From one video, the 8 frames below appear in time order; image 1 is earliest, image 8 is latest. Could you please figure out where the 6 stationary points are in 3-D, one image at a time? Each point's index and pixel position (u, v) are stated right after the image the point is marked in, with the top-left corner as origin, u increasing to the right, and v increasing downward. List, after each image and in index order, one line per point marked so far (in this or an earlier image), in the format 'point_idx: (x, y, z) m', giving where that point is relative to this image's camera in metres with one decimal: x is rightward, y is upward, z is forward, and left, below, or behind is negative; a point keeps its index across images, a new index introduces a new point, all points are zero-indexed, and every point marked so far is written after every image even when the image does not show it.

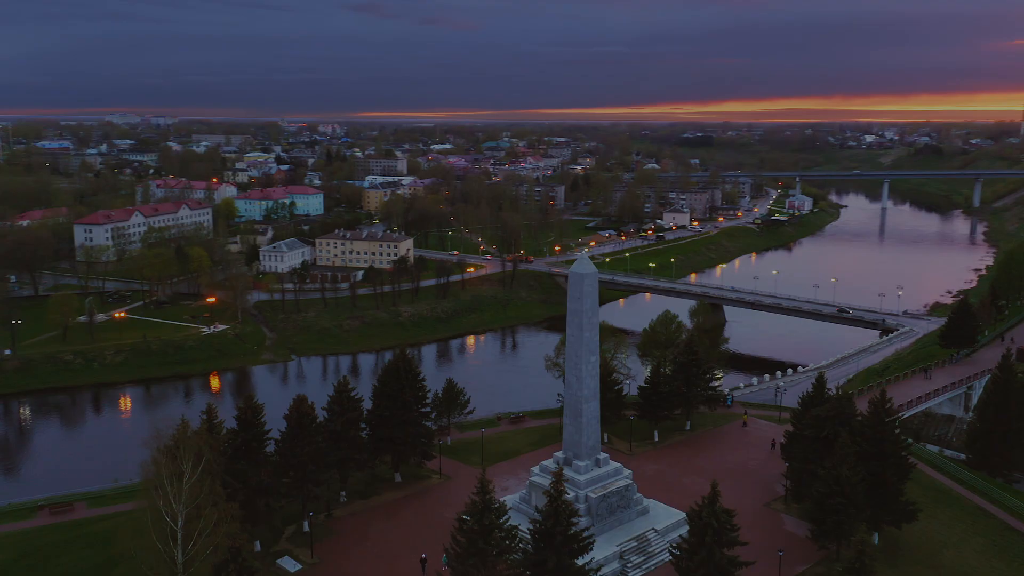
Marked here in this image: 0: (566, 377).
0: (+1.0, -1.7, +16.1) m
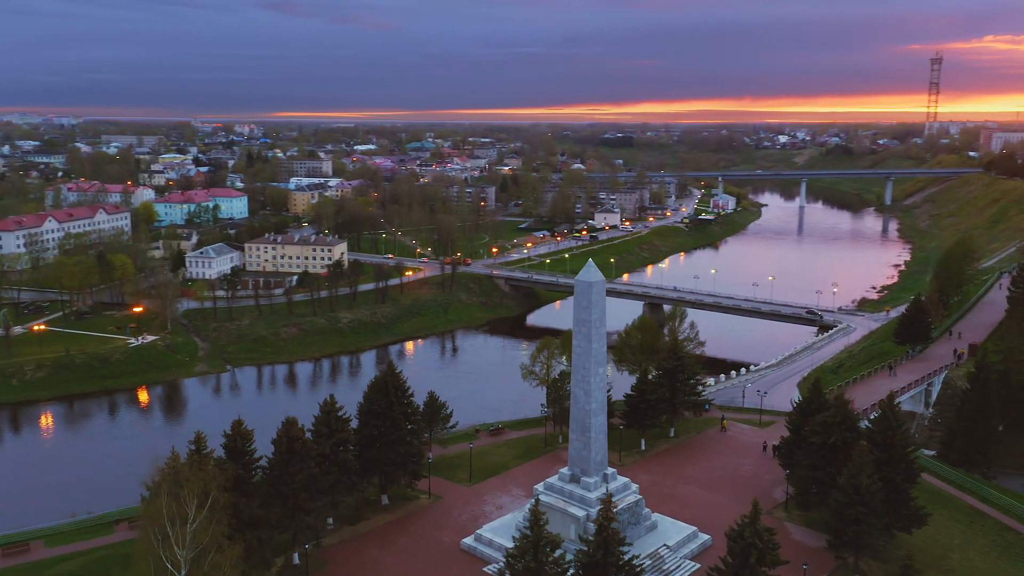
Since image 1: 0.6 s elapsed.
0: (+1.1, -1.8, +15.4) m
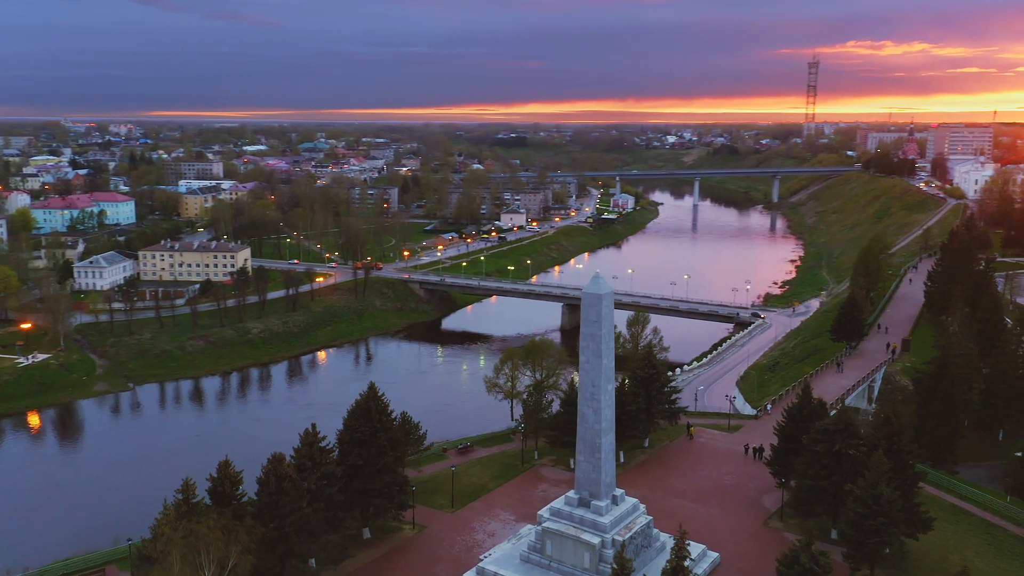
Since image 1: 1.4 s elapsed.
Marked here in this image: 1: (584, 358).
0: (+1.1, -2.1, +14.5) m
1: (+1.2, -1.2, +14.3) m
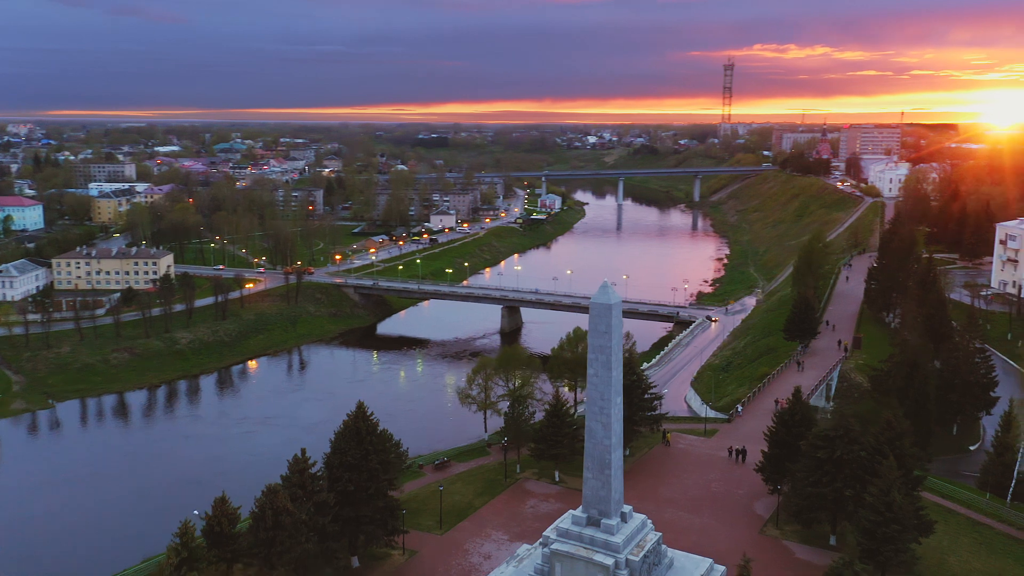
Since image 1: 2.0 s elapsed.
0: (+1.2, -2.2, +13.9) m
1: (+1.3, -1.4, +13.7) m
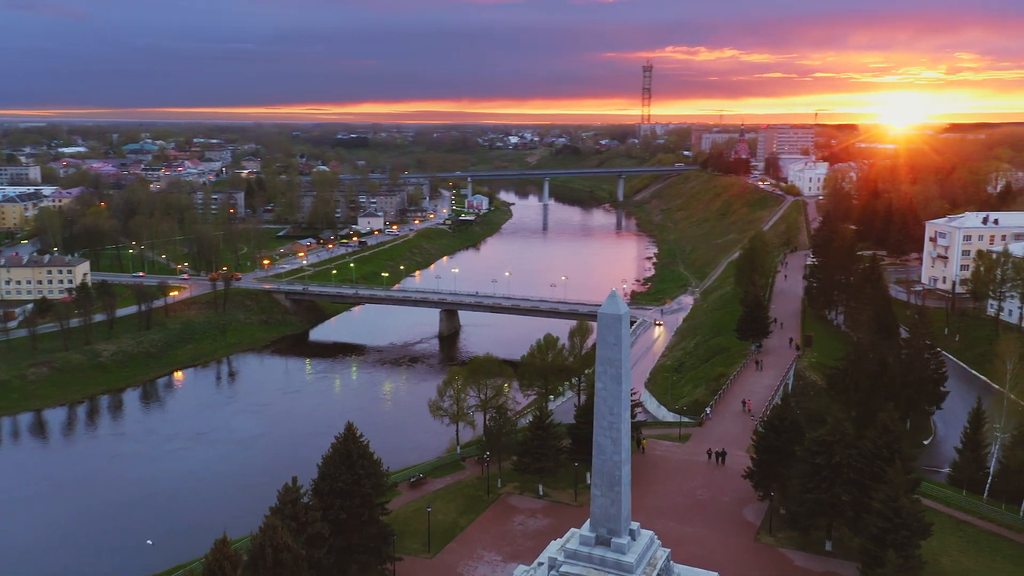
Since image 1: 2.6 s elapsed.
0: (+1.3, -2.4, +13.3) m
1: (+1.4, -1.5, +13.1) m
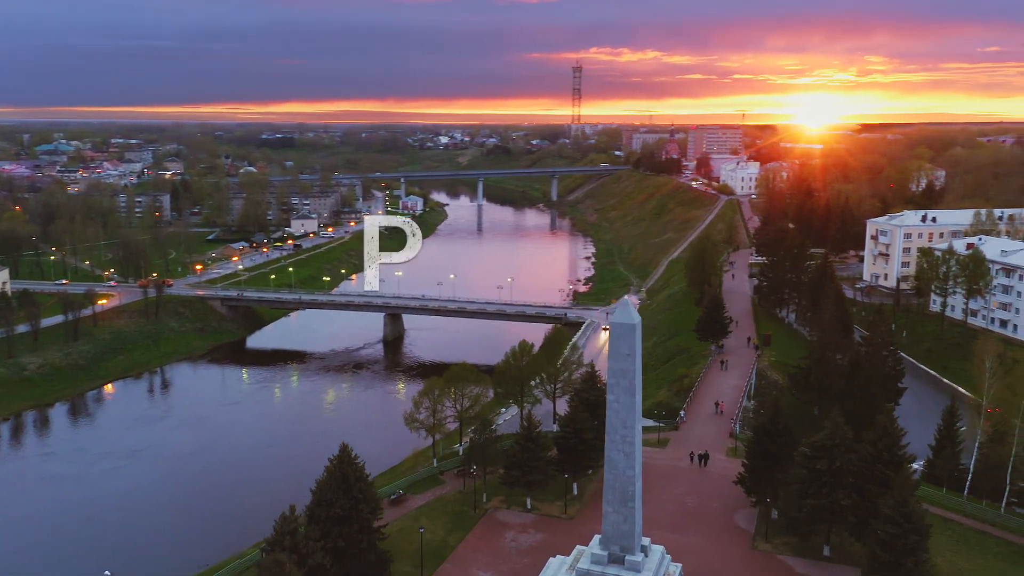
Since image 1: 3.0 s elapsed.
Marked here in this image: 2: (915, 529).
0: (+1.4, -2.5, +12.8) m
1: (+1.5, -1.6, +12.6) m
2: (+6.4, -3.9, +13.6) m
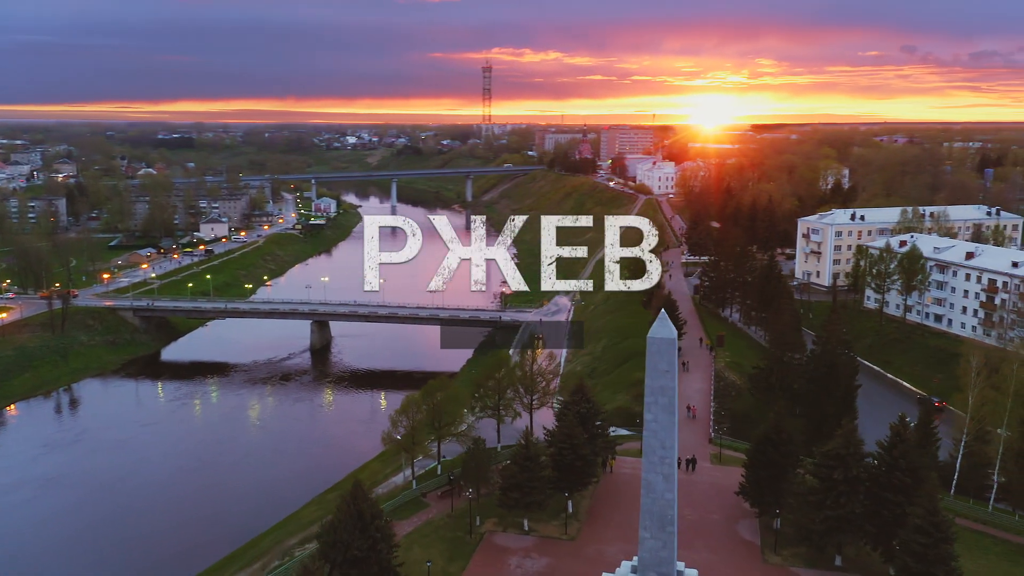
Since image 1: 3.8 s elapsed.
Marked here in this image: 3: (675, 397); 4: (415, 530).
0: (+1.9, -2.7, +12.0) m
1: (+1.9, -1.8, +11.8) m
2: (+6.8, -3.9, +13.4) m
3: (+2.3, -1.5, +11.8) m
4: (-2.0, -4.9, +17.2) m
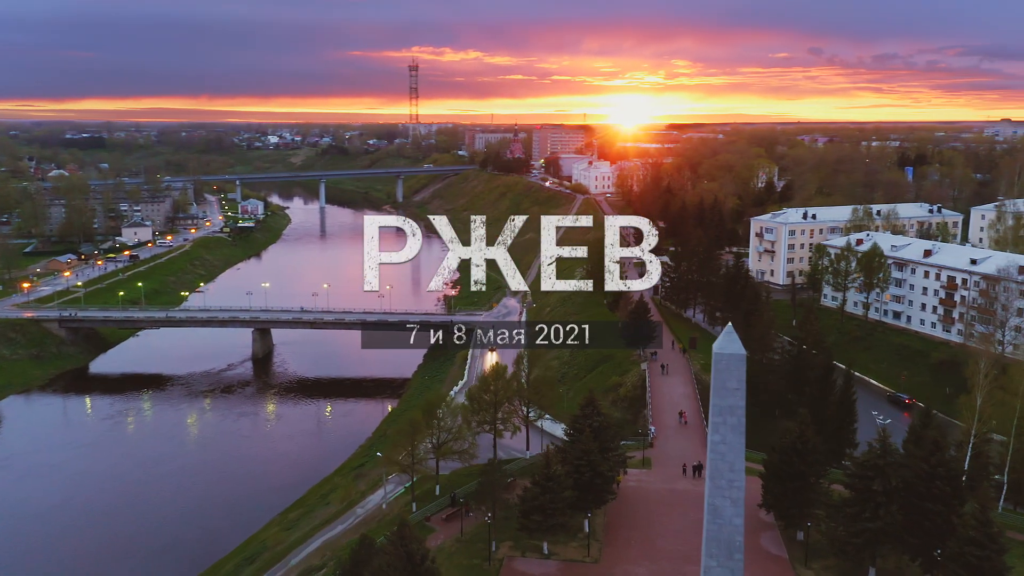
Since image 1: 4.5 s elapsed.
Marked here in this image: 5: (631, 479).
0: (+2.6, -2.8, +11.3) m
1: (+2.7, -2.0, +11.1) m
2: (+7.4, -4.0, +13.1) m
3: (+3.0, -1.6, +11.1) m
4: (-1.6, -5.1, +16.1) m
5: (+2.6, -4.4, +20.0) m
